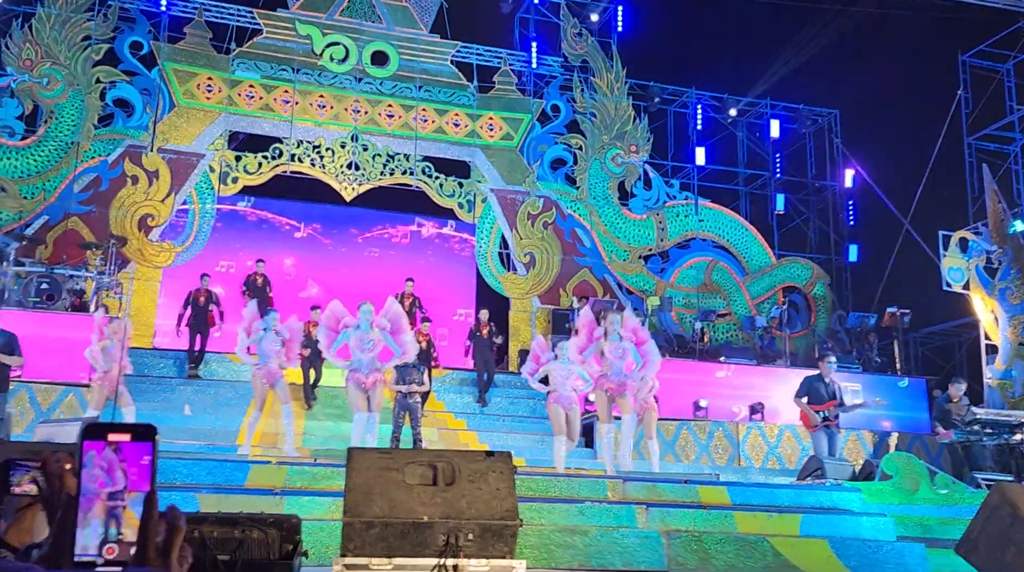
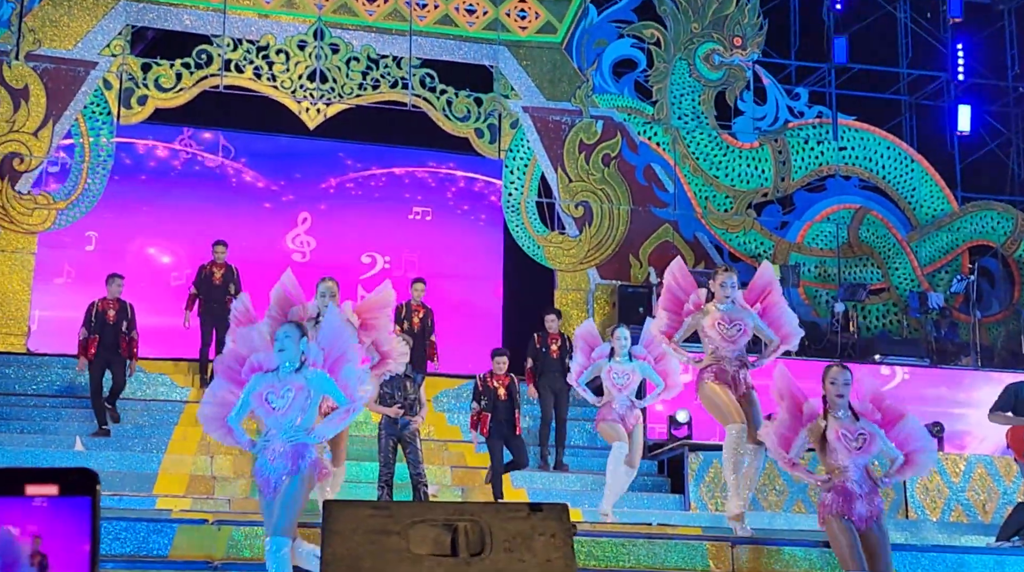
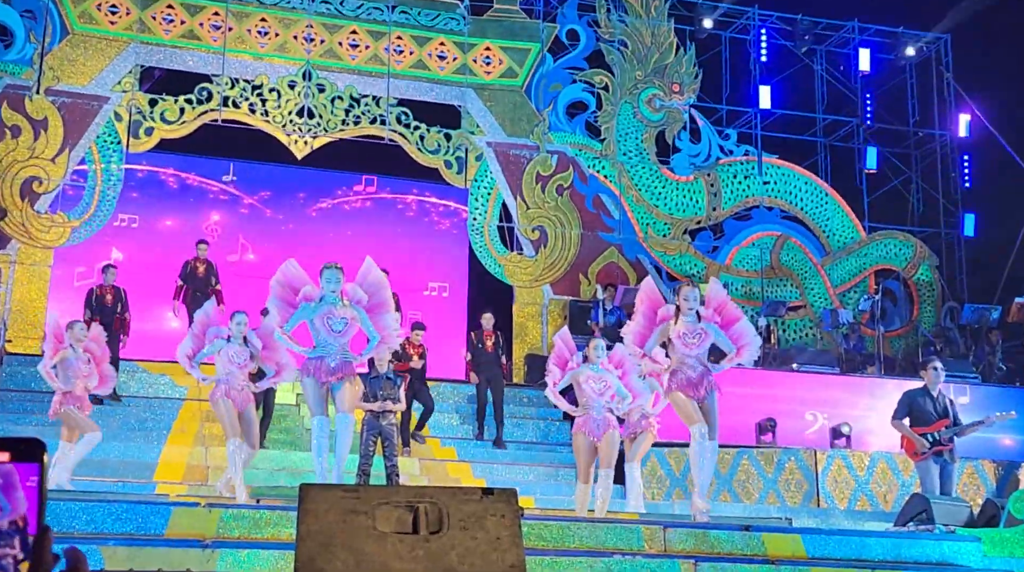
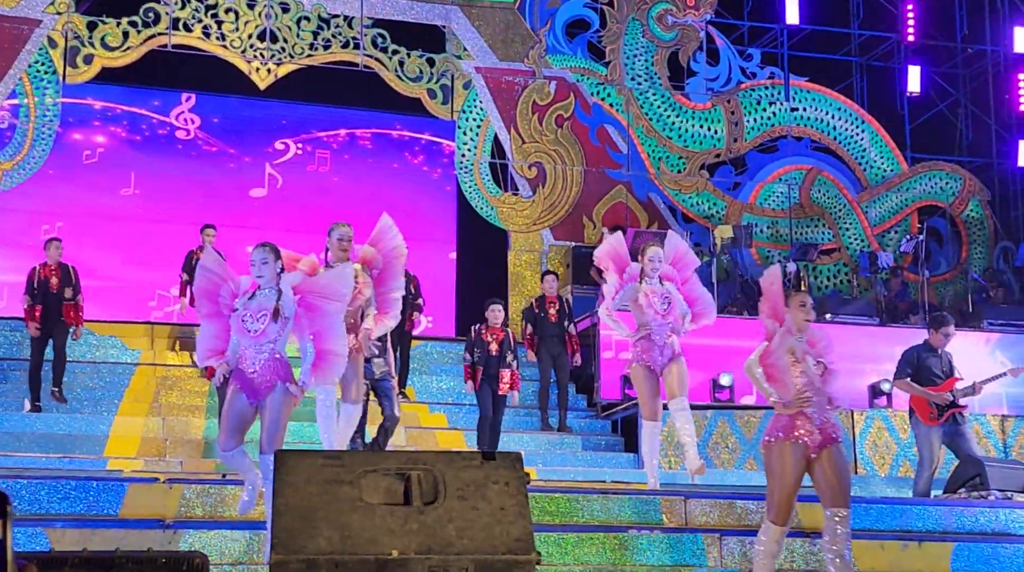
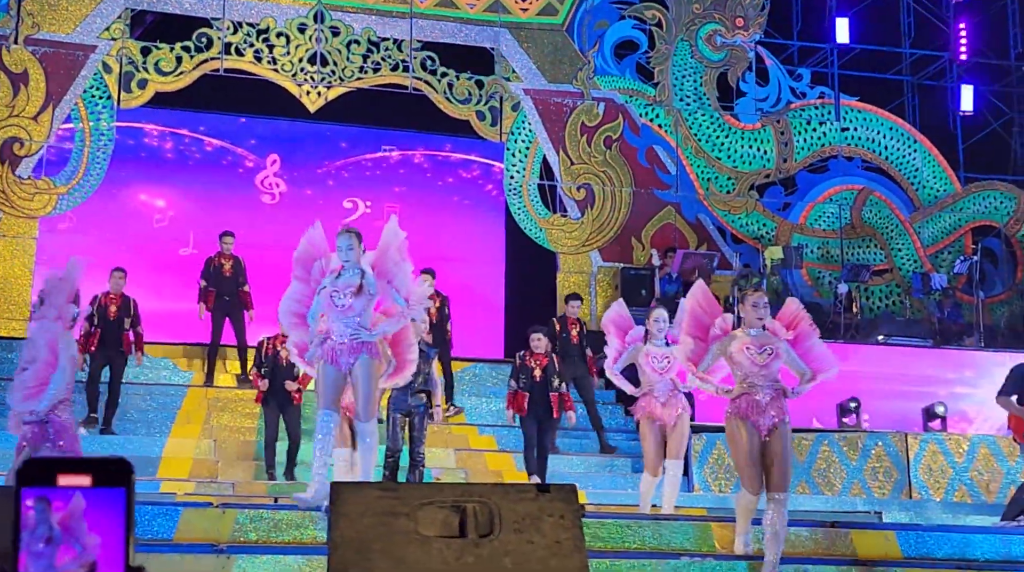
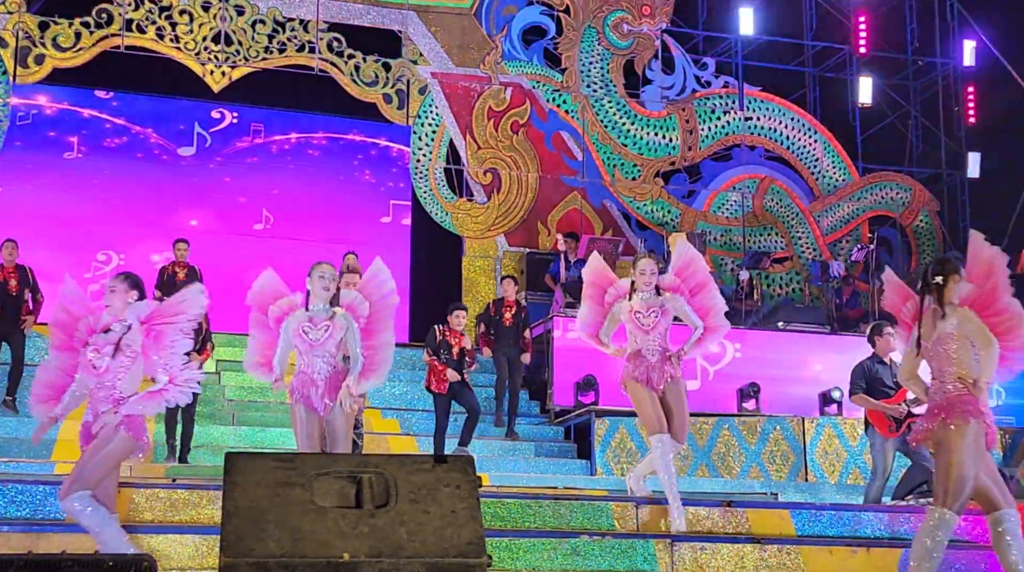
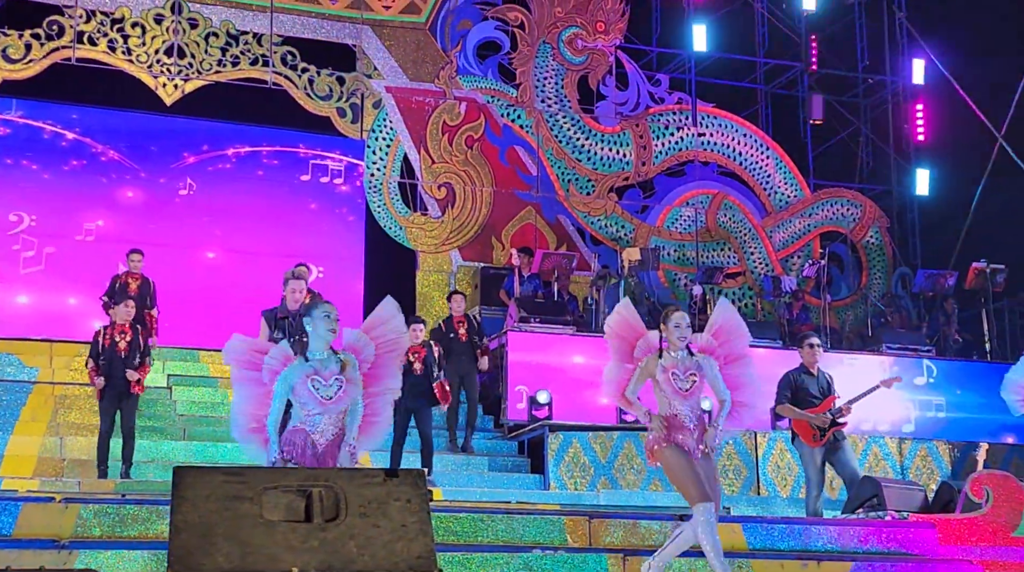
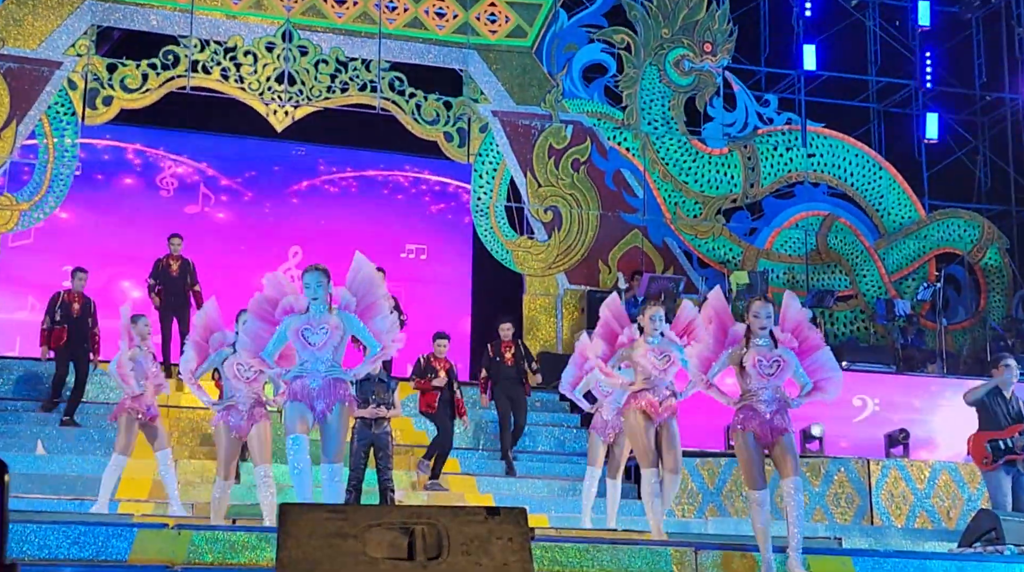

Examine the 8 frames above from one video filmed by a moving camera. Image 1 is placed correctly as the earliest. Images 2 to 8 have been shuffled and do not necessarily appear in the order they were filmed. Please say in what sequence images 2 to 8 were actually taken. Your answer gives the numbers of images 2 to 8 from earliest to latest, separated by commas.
3, 8, 2, 5, 4, 6, 7
